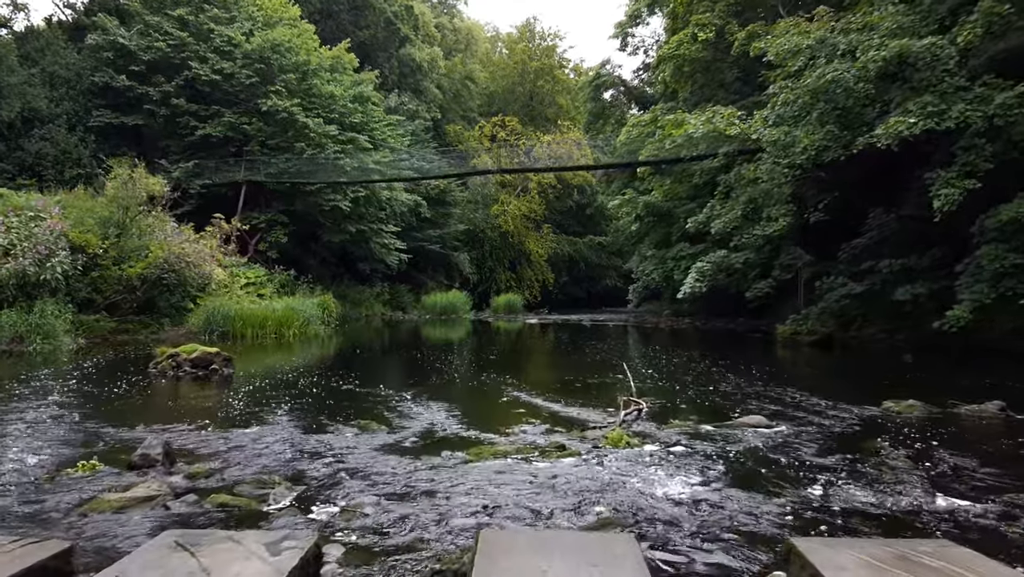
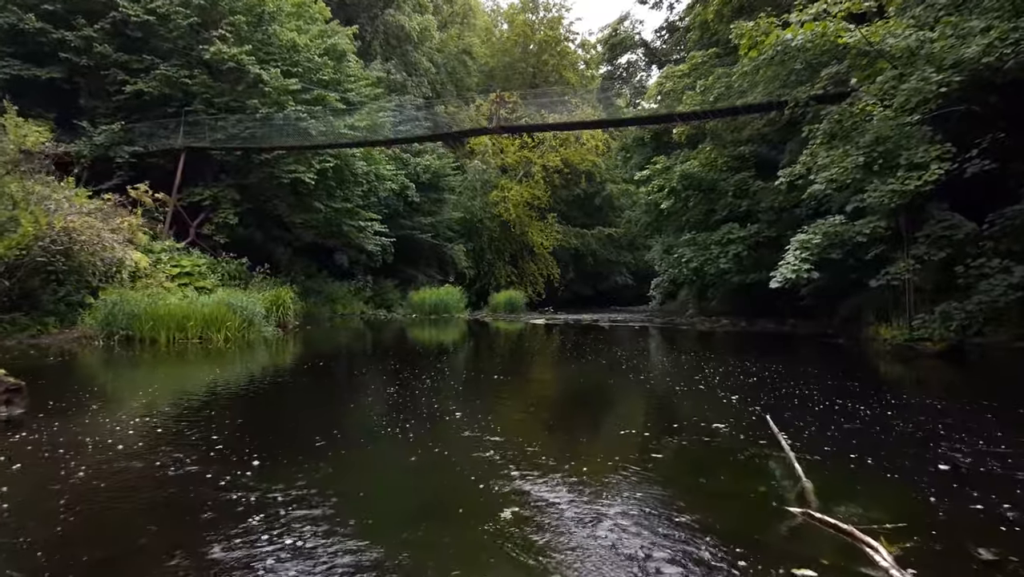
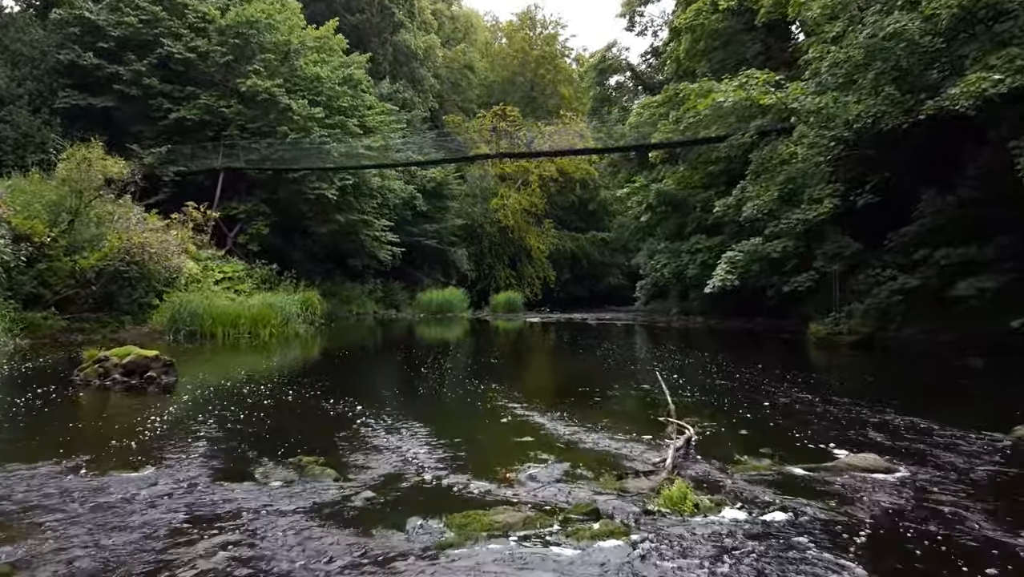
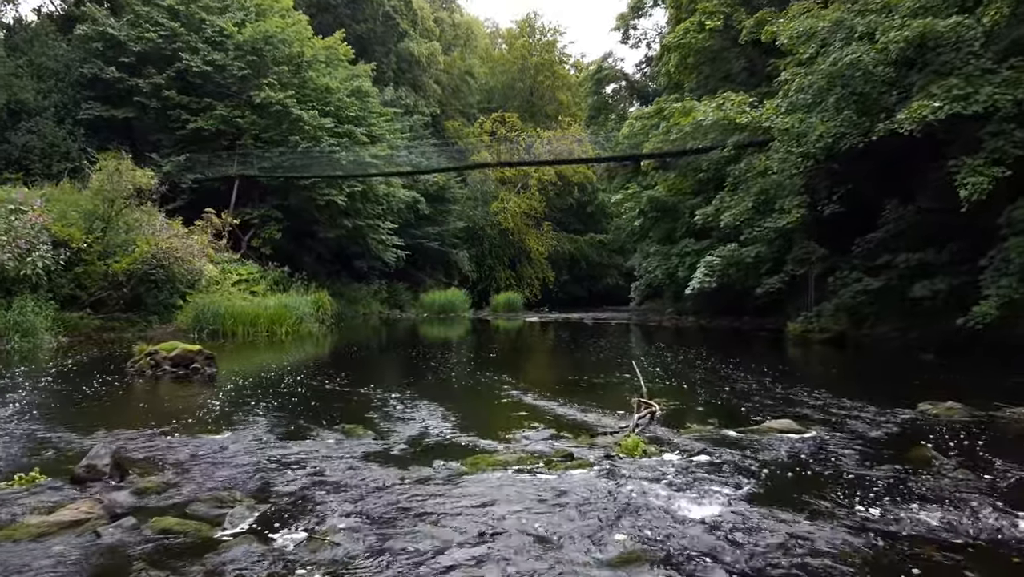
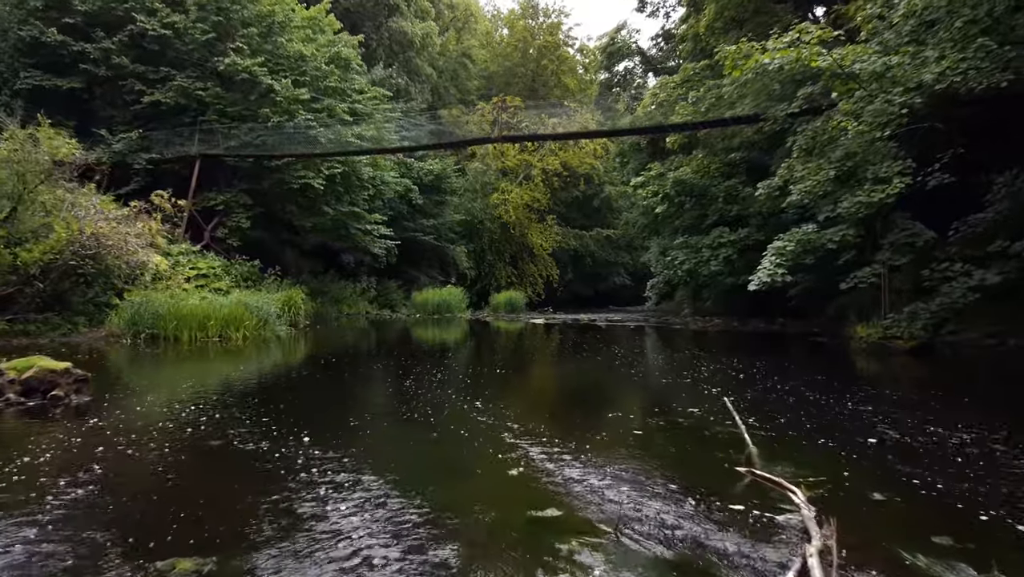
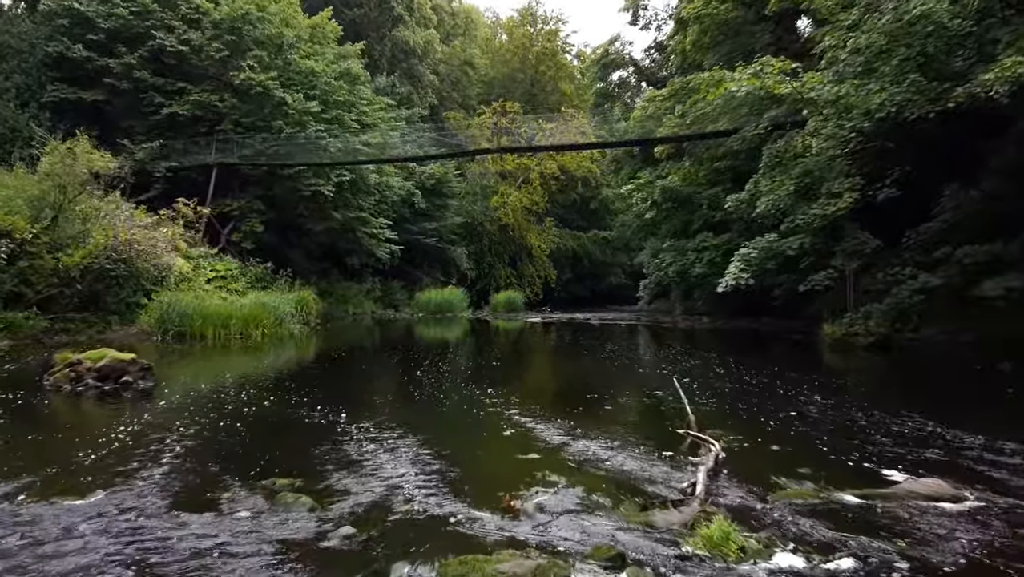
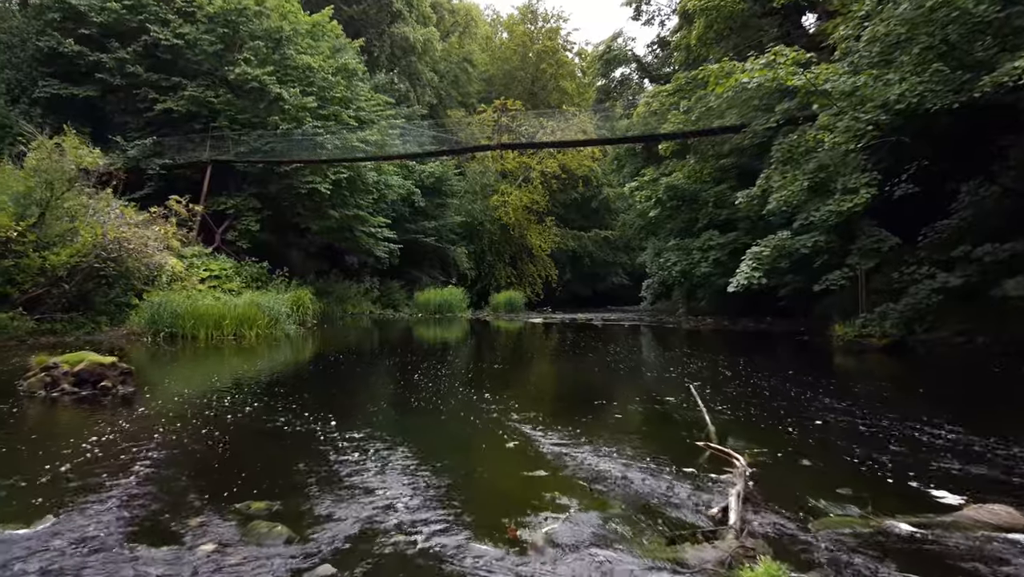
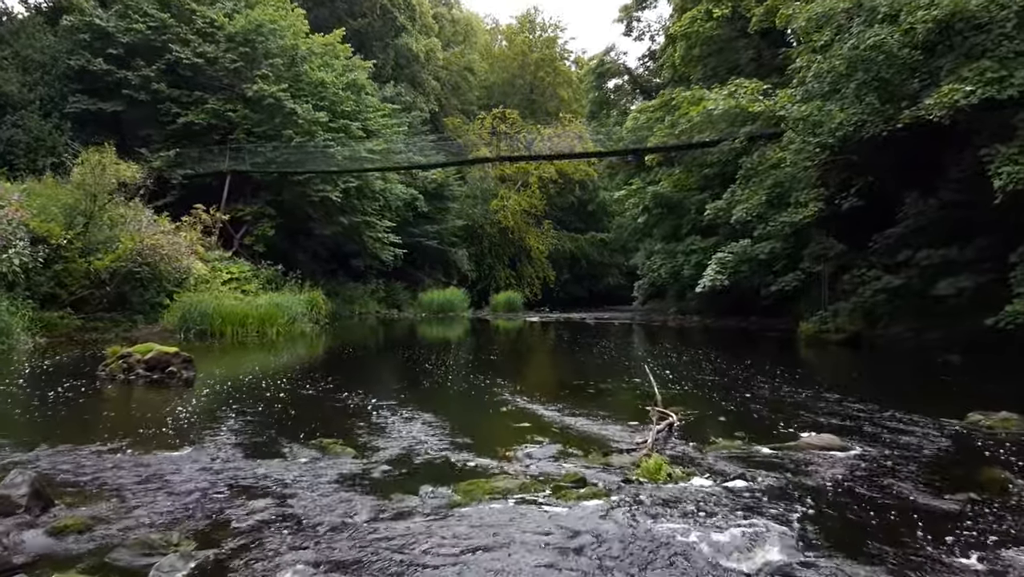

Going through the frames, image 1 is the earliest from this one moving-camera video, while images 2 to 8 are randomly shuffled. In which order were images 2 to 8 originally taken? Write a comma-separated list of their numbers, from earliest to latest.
4, 8, 3, 6, 7, 5, 2
